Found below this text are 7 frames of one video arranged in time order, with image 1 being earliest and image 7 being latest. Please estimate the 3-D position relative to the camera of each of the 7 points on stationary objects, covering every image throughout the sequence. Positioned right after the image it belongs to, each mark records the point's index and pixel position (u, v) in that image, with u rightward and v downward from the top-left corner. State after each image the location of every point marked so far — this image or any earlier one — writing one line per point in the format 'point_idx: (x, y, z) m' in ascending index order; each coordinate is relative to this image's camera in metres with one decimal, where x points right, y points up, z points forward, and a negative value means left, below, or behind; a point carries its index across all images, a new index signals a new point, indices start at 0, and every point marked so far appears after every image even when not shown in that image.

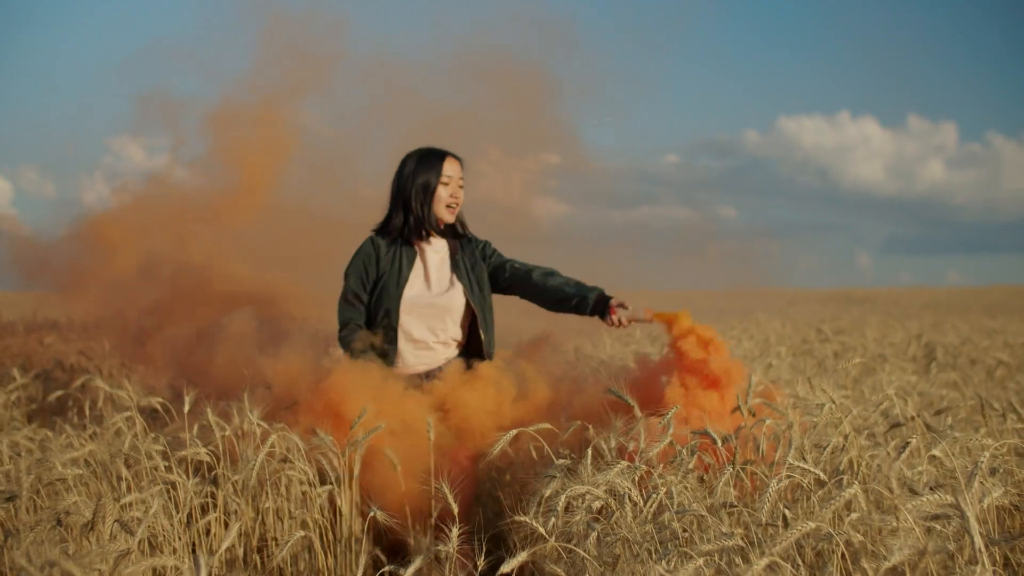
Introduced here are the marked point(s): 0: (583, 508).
0: (+0.2, -0.7, +2.9) m
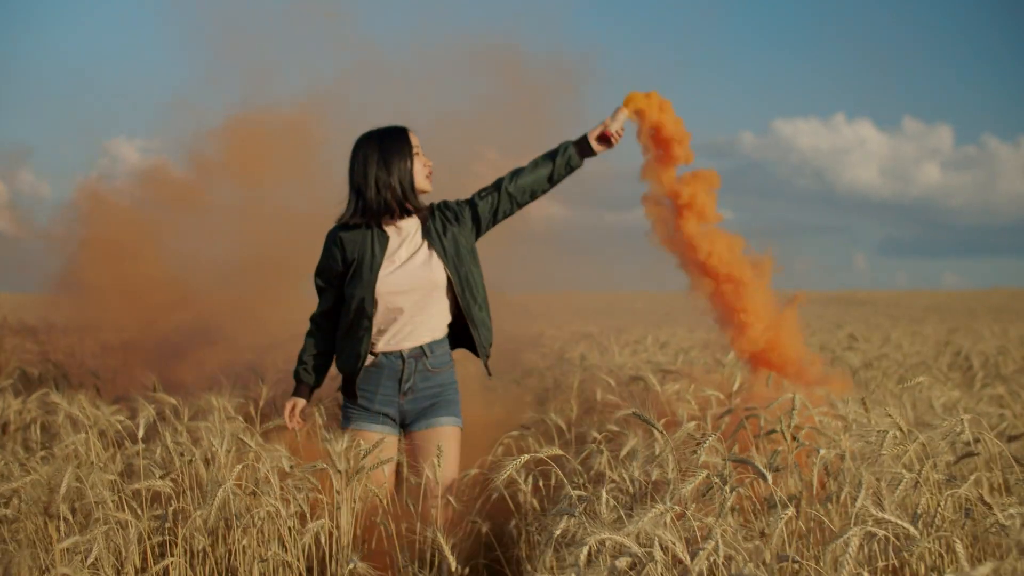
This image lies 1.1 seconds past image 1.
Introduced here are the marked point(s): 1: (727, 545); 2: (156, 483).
0: (+0.3, -0.8, +2.4) m
1: (+0.6, -0.7, +2.4) m
2: (-1.3, -0.7, +3.3) m
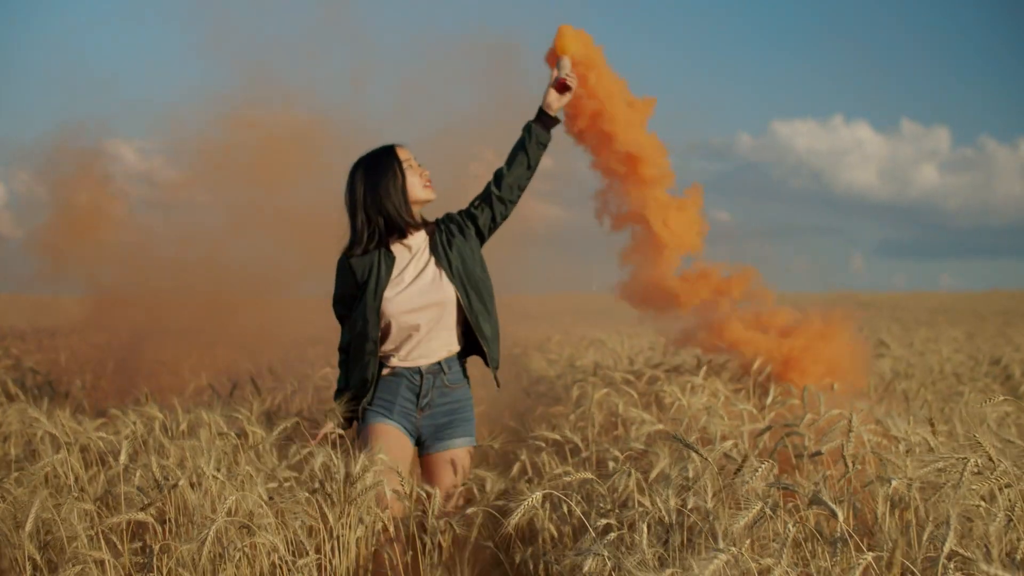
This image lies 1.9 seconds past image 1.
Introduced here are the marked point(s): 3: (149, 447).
0: (+0.3, -0.8, +2.0) m
1: (+0.7, -0.7, +2.1) m
2: (-1.3, -0.8, +2.9) m
3: (-1.9, -0.8, +4.5) m
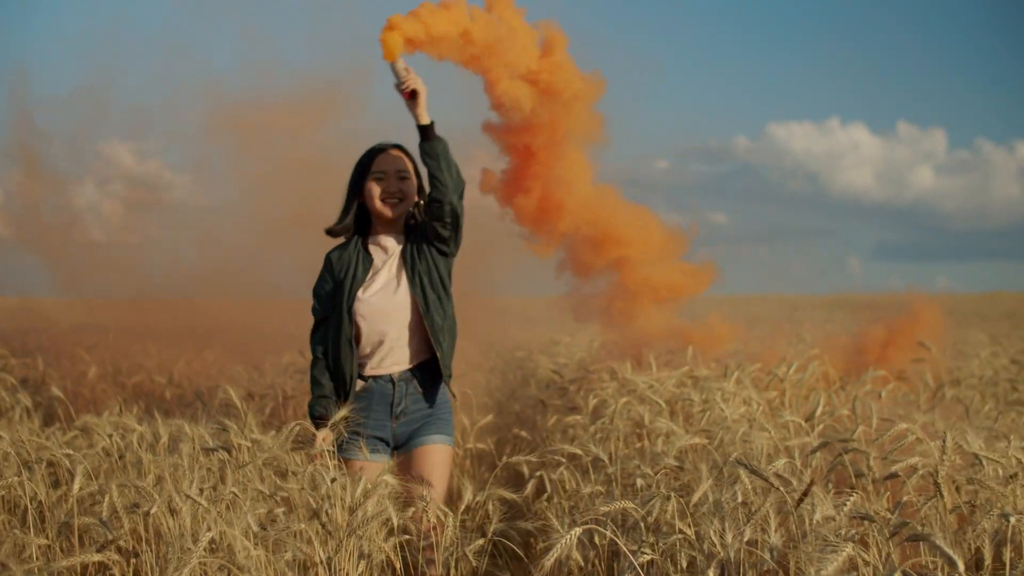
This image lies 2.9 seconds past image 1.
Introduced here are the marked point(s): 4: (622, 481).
0: (+0.4, -0.8, +1.6) m
1: (+0.8, -0.7, +1.6) m
2: (-1.2, -0.7, +2.5) m
3: (-1.8, -0.8, +4.0) m
4: (+0.5, -0.9, +4.1) m
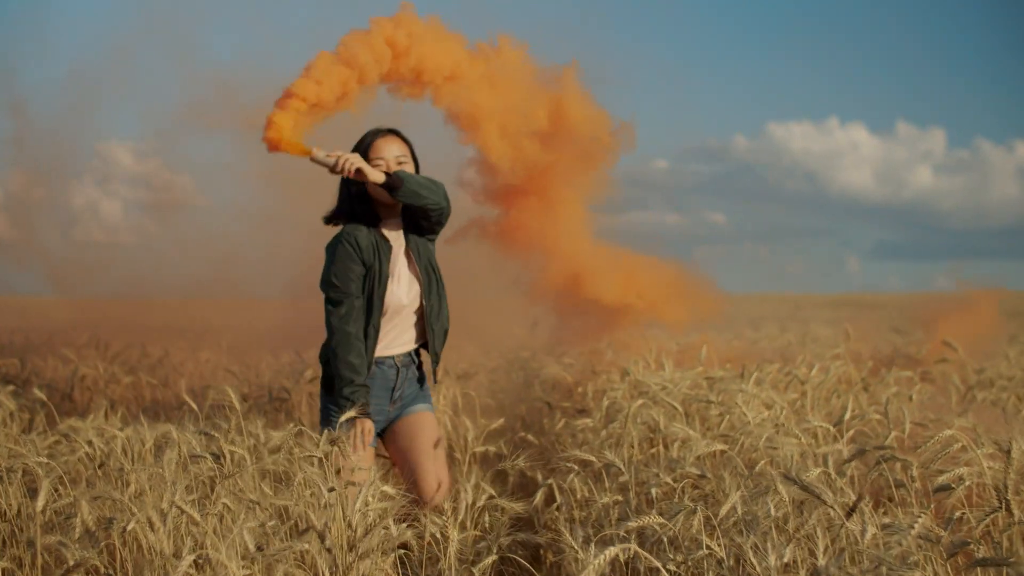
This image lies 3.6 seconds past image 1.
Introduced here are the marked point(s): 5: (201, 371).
0: (+0.5, -0.8, +1.3) m
1: (+0.8, -0.7, +1.4) m
2: (-1.1, -0.7, +2.2) m
3: (-1.8, -0.8, +3.7) m
4: (+0.6, -0.9, +3.8) m
5: (-2.8, -0.8, +7.9) m
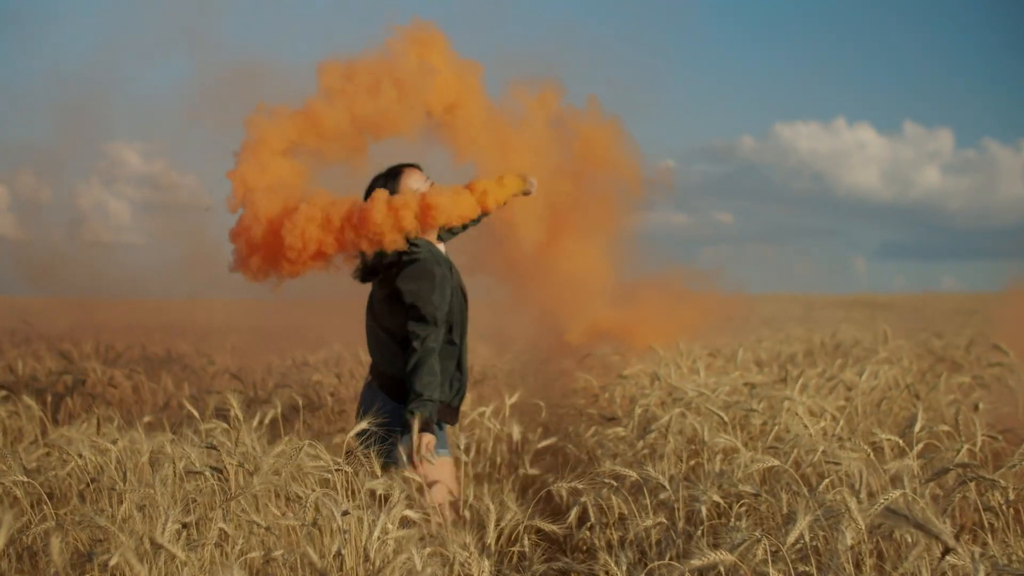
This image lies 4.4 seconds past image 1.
0: (+0.6, -0.7, +1.0) m
1: (+0.9, -0.7, +1.0) m
2: (-1.0, -0.7, +1.8) m
3: (-1.6, -0.8, +3.4) m
4: (+0.7, -0.9, +3.5) m
5: (-2.7, -0.7, +7.5) m
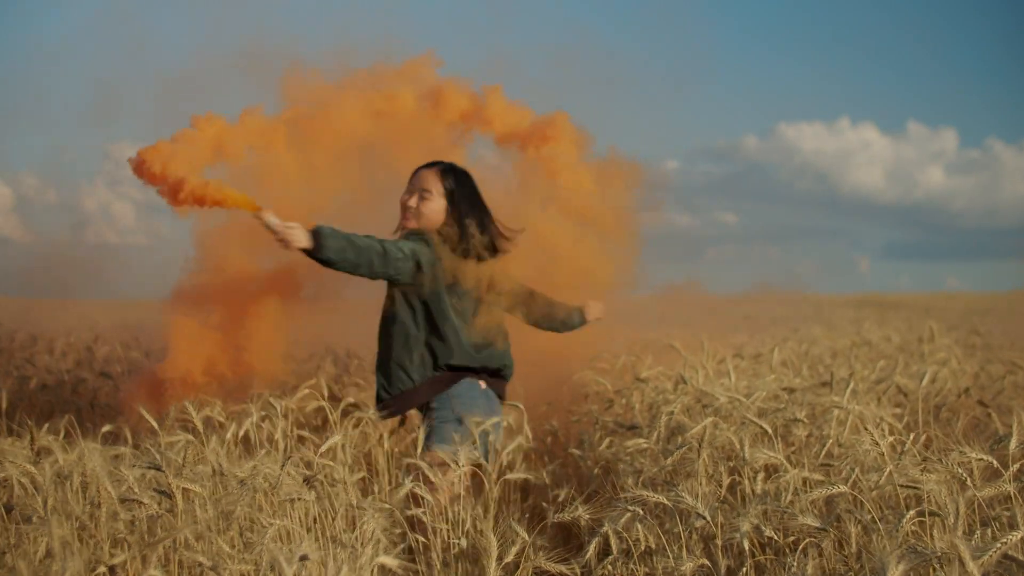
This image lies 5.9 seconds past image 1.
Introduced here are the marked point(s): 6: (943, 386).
0: (+0.6, -0.7, +0.3) m
1: (+0.9, -0.7, +0.4) m
2: (-1.0, -0.7, +1.2) m
3: (-1.6, -0.7, +2.8) m
4: (+0.7, -0.8, +2.8) m
5: (-2.6, -0.7, +6.9) m
6: (+2.2, -0.5, +4.5) m
